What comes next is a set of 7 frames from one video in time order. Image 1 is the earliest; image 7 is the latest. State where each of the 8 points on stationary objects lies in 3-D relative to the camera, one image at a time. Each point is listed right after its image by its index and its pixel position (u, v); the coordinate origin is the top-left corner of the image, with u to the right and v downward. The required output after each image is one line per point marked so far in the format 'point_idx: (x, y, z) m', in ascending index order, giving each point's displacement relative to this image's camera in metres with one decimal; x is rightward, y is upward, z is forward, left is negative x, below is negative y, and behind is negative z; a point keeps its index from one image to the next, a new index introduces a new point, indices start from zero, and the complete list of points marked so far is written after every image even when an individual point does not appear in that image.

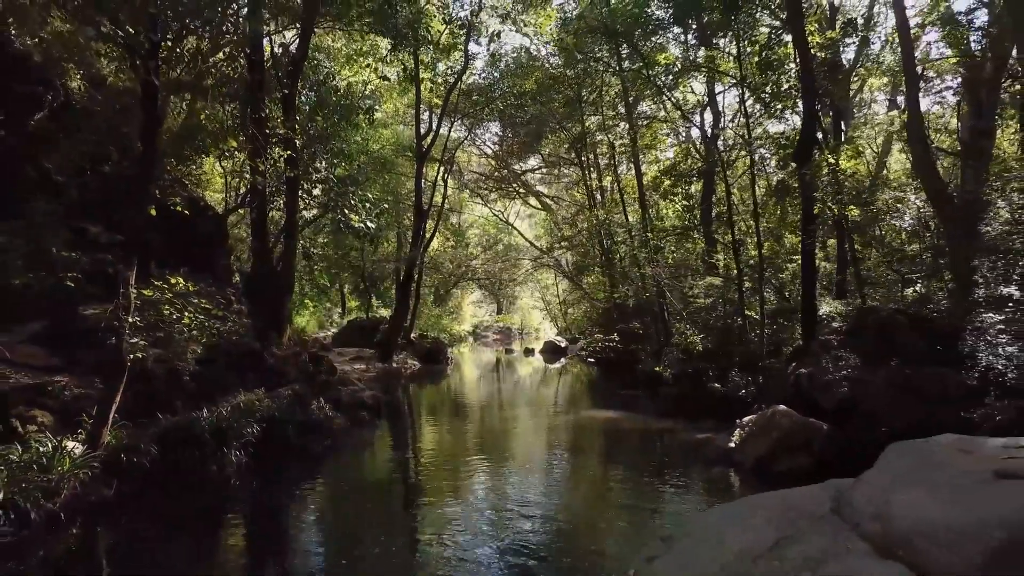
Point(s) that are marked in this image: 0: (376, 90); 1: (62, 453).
0: (-3.7, +5.6, +17.7) m
1: (-4.5, -1.6, +6.3) m
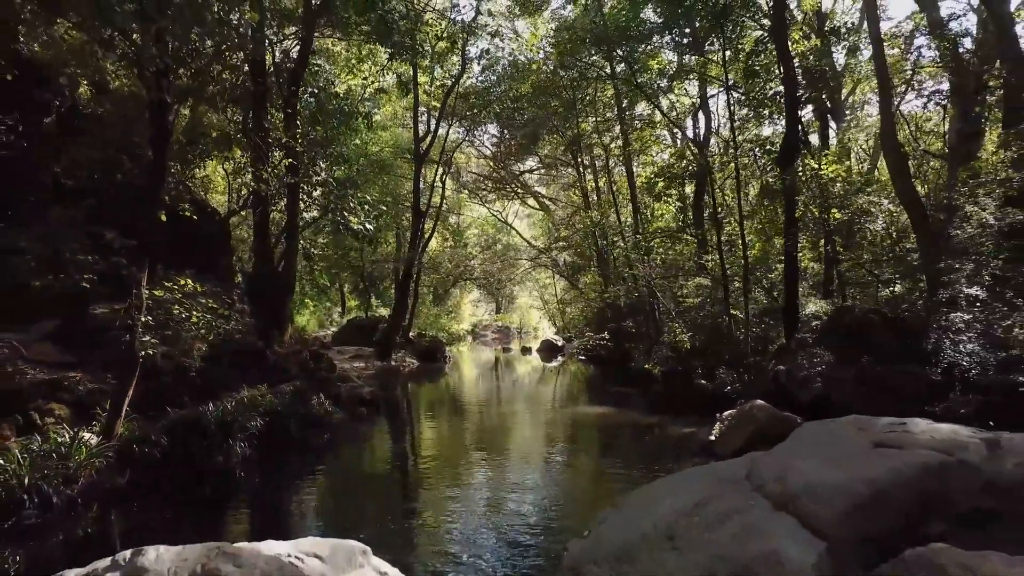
0: (-3.8, +5.6, +18.2) m
1: (-4.6, -1.6, +6.7) m
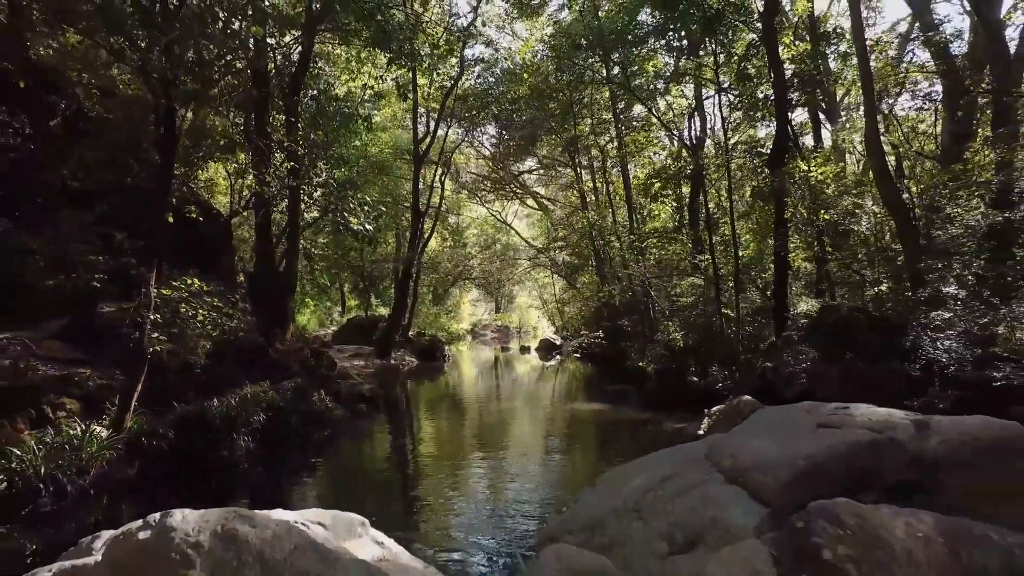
0: (-3.9, +5.6, +18.5) m
1: (-4.7, -1.6, +7.0) m
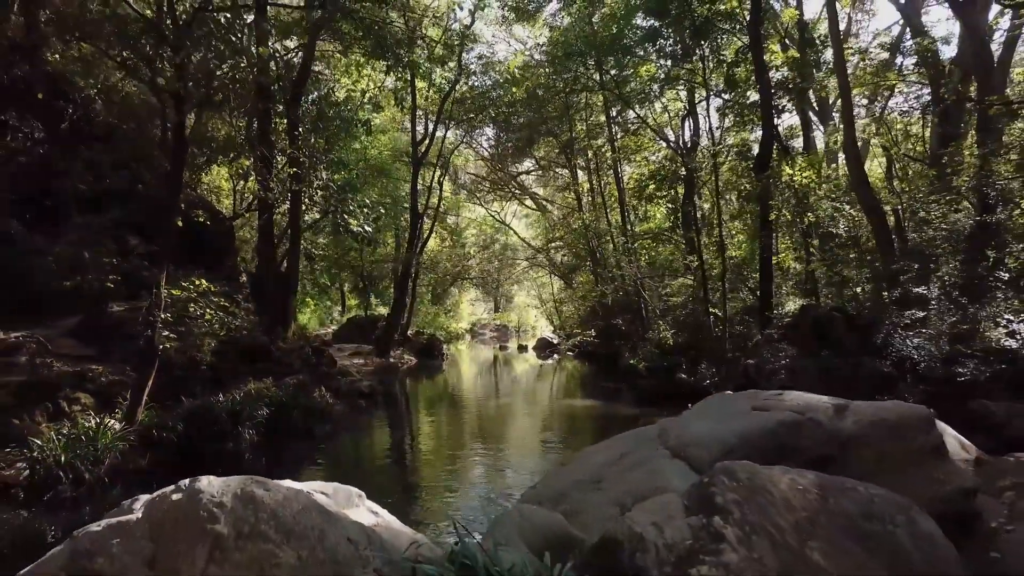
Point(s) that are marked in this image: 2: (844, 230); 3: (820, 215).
0: (-4.0, +5.6, +18.9) m
1: (-4.8, -1.6, +7.4) m
2: (+6.6, +1.2, +12.9) m
3: (+6.2, +1.5, +12.8) m
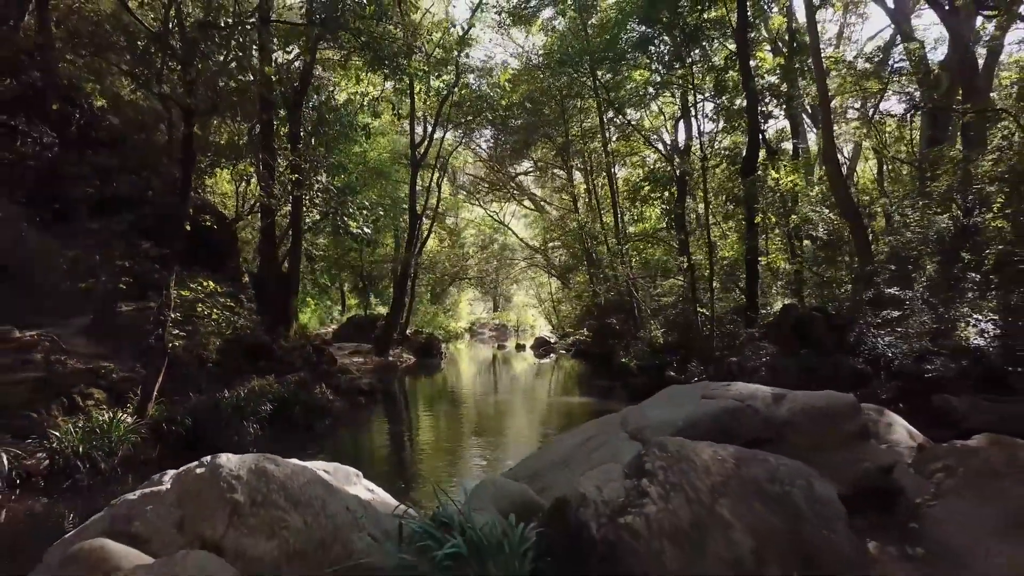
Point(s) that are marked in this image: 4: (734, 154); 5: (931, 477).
0: (-4.1, +5.6, +19.3) m
1: (-4.9, -1.6, +7.9) m
2: (+6.5, +1.2, +13.3) m
3: (+6.0, +1.5, +13.3) m
4: (+5.4, +3.2, +15.4) m
5: (+2.8, -1.3, +4.2) m
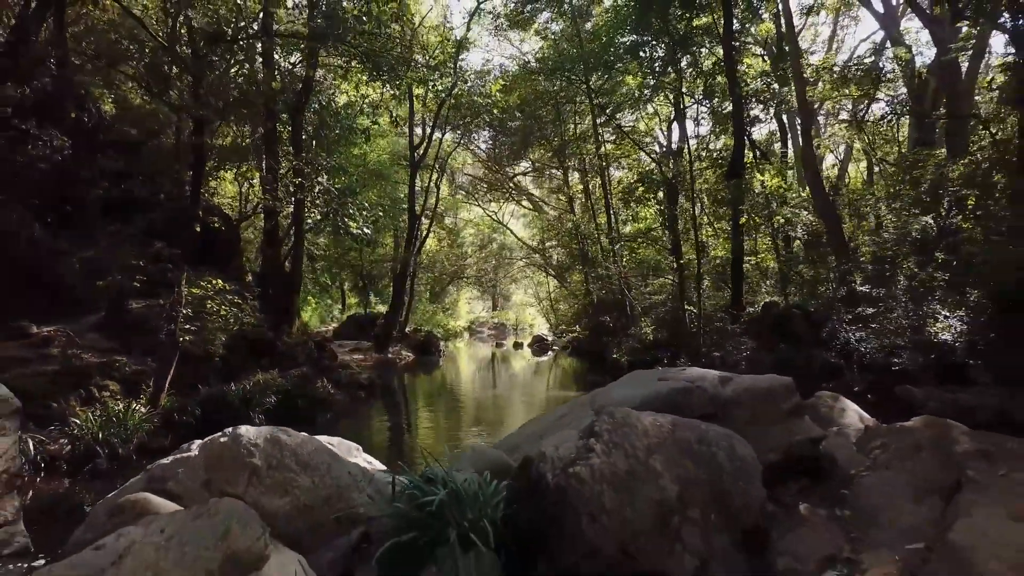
0: (-4.3, +5.6, +19.8) m
1: (-5.0, -1.6, +8.4) m
2: (+6.4, +1.2, +13.9) m
3: (+5.9, +1.5, +13.8) m
4: (+5.2, +3.2, +15.9) m
5: (+2.6, -1.2, +4.7) m
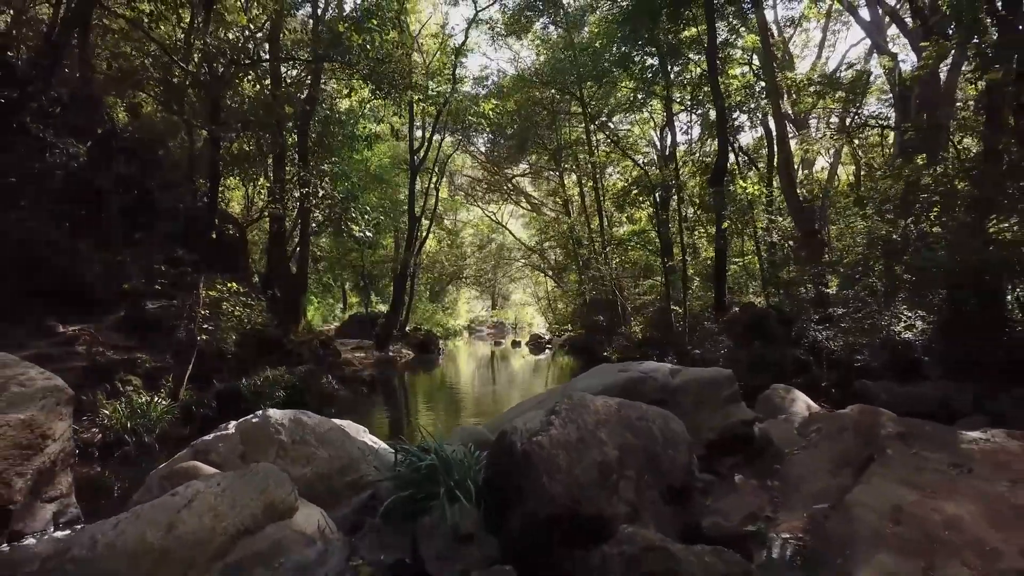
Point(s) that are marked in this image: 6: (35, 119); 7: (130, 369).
0: (-4.4, +5.6, +20.6) m
1: (-5.2, -1.7, +9.2) m
2: (+6.3, +1.2, +14.6) m
3: (+5.8, +1.5, +14.5) m
4: (+5.1, +3.2, +16.7) m
5: (+2.5, -1.3, +5.5) m
6: (-9.2, +3.3, +12.2) m
7: (-6.1, -1.3, +10.2) m
